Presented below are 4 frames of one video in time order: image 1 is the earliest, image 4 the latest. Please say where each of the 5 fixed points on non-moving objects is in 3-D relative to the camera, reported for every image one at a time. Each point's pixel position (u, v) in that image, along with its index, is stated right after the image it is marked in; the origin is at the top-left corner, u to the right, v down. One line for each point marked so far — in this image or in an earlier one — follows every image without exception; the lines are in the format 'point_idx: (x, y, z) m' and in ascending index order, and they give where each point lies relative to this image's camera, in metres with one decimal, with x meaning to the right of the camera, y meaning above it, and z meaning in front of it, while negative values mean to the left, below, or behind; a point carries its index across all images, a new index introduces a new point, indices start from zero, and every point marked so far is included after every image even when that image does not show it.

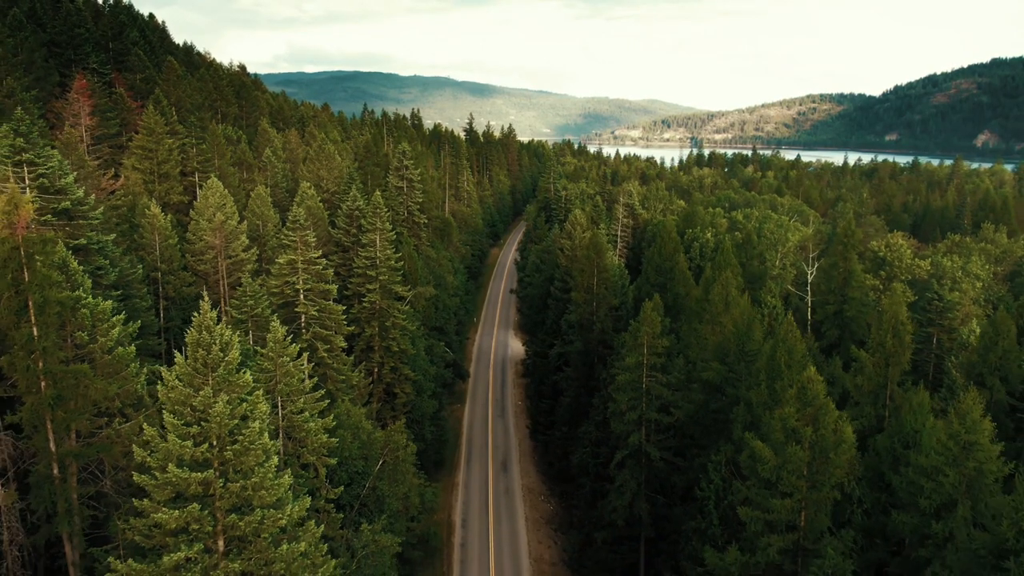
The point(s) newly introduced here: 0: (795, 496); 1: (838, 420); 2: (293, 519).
0: (+9.2, -6.8, +19.2) m
1: (+10.6, -4.3, +19.1) m
2: (-6.8, -7.3, +18.3) m
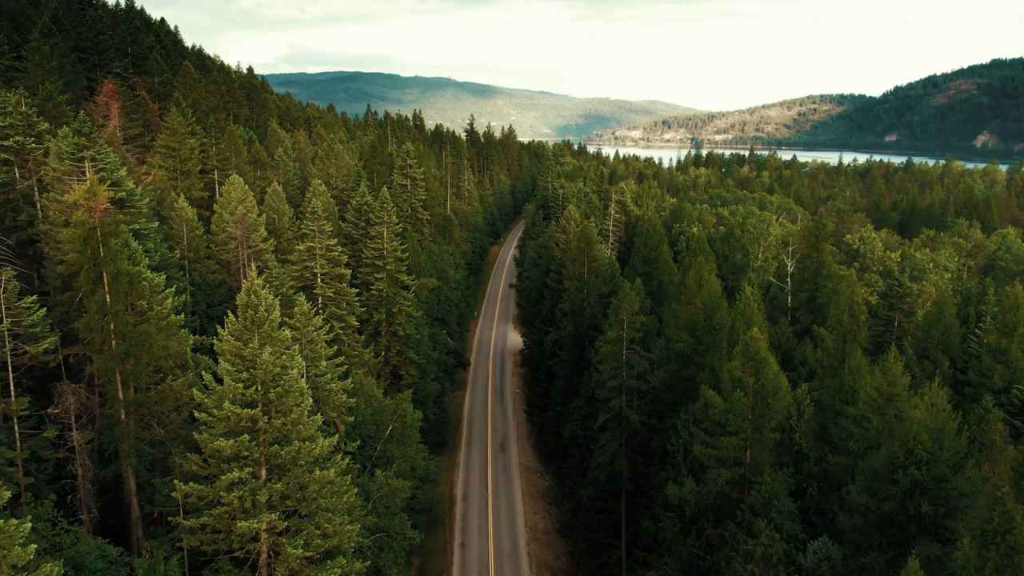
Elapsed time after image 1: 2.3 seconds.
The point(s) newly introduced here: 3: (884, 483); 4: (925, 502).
0: (+8.9, -5.8, +22.9) m
1: (+10.3, -3.3, +22.9) m
2: (-7.1, -6.3, +22.1) m
3: (+12.3, -6.4, +19.3) m
4: (+13.1, -6.8, +18.5) m
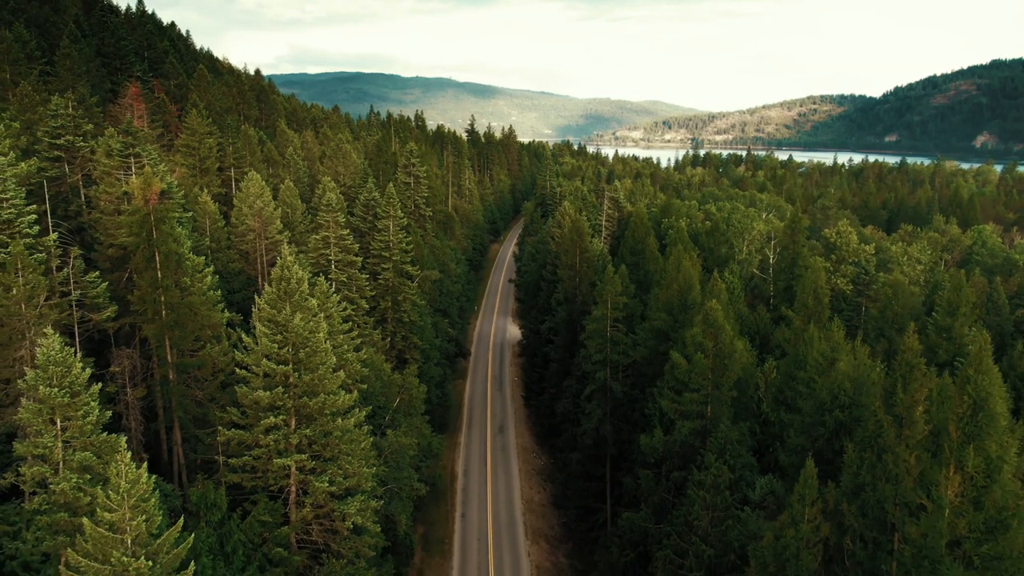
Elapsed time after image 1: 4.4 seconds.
0: (+8.7, -4.8, +26.7) m
1: (+10.0, -2.3, +26.6) m
2: (-7.4, -5.3, +25.9) m
3: (+12.0, -5.4, +23.0) m
4: (+12.8, -5.8, +22.3) m
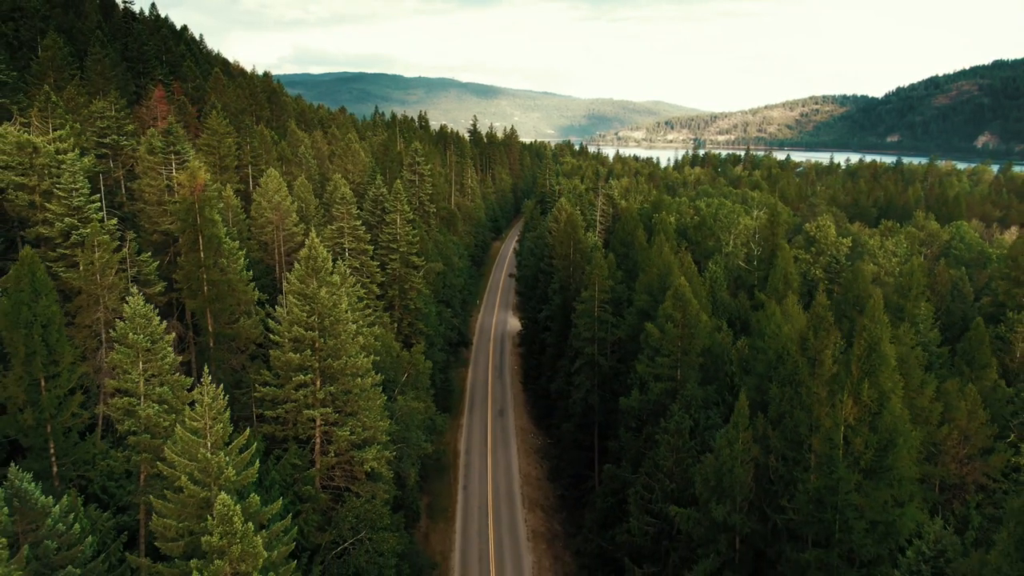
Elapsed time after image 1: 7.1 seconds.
0: (+8.4, -3.7, +30.7) m
1: (+9.8, -1.2, +30.6) m
2: (-7.6, -4.2, +30.0) m
3: (+11.7, -4.4, +27.0) m
4: (+12.5, -4.7, +26.3) m
